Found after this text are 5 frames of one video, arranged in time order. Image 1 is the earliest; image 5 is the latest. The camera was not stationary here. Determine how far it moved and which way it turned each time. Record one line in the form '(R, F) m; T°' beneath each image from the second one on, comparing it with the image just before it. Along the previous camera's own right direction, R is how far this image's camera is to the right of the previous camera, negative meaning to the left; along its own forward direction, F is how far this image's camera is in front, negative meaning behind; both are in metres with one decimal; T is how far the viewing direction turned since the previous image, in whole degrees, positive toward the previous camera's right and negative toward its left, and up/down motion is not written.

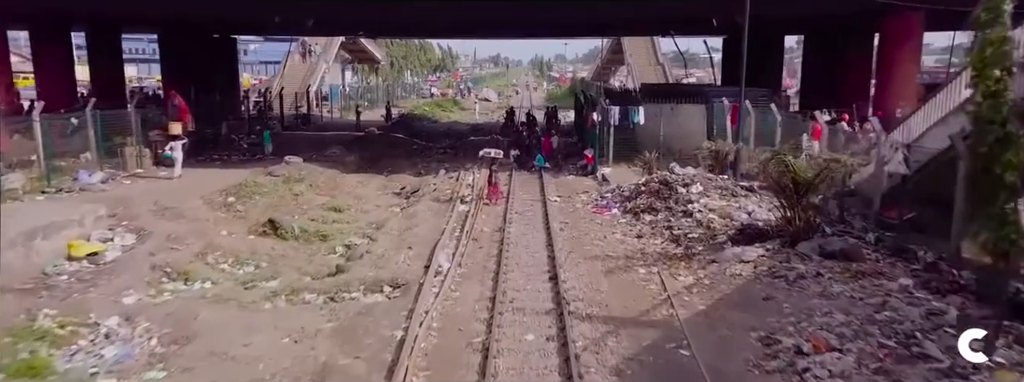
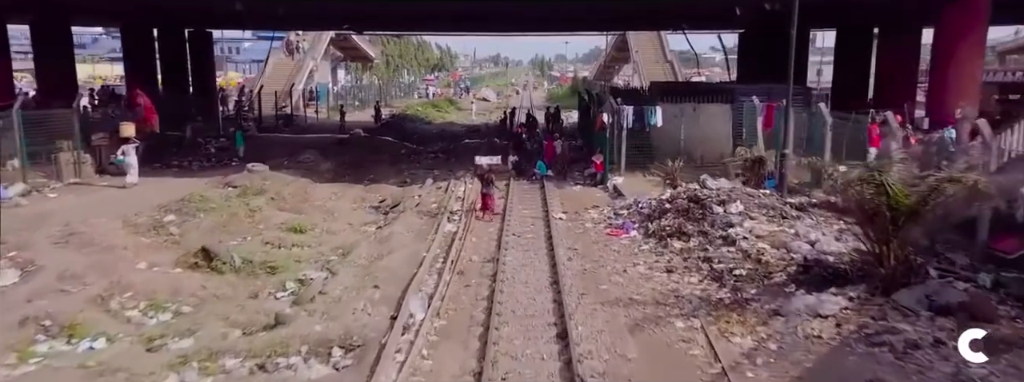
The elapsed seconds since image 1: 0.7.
(+0.1, +3.2) m; 0°
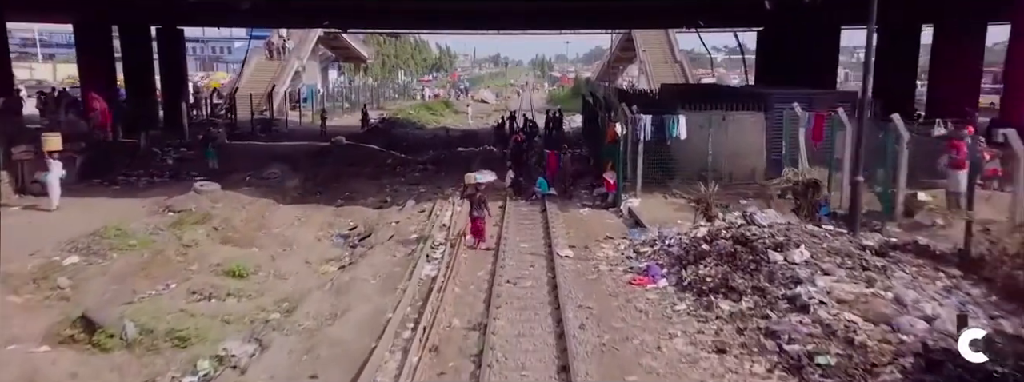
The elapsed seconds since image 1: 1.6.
(+0.1, +3.3) m; 0°
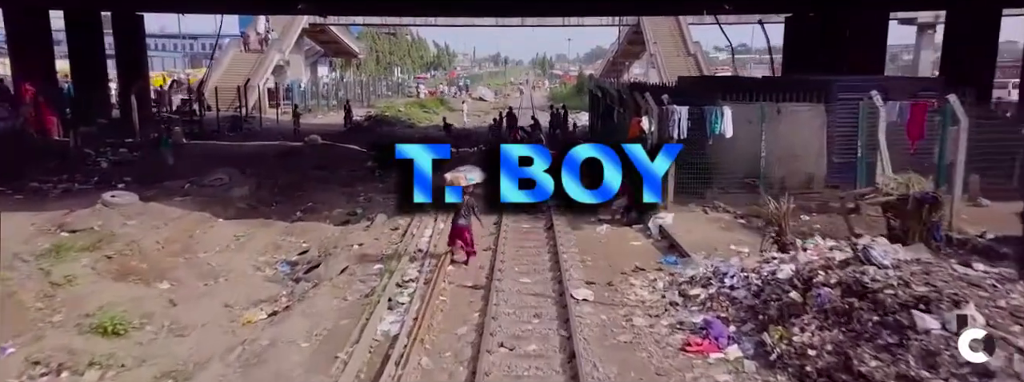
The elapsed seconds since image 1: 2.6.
(0.0, +3.9) m; 0°
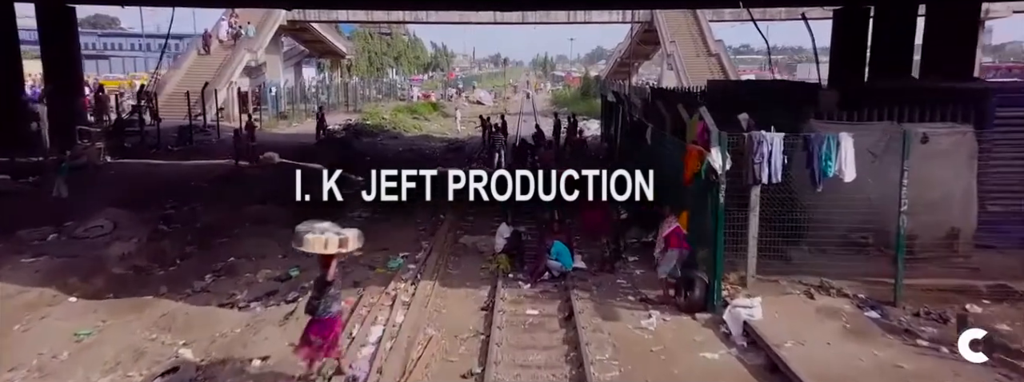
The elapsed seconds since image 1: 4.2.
(0.0, +5.2) m; 0°
